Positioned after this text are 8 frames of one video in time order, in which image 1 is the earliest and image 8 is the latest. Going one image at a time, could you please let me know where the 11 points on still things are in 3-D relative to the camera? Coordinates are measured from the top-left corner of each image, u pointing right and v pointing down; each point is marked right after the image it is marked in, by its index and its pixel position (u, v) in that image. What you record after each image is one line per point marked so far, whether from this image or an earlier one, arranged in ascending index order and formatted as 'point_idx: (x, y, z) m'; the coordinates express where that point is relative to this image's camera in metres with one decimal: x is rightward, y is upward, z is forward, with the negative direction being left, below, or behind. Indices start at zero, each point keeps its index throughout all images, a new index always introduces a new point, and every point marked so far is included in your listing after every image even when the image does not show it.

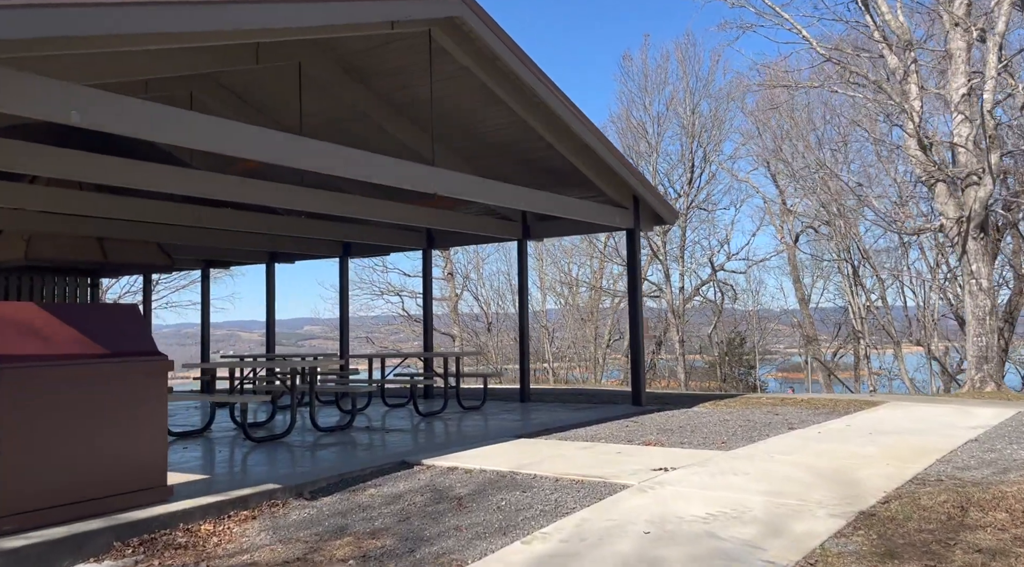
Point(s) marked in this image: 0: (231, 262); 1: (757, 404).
0: (-4.0, +0.3, +12.6) m
1: (+2.4, -1.2, +8.7) m
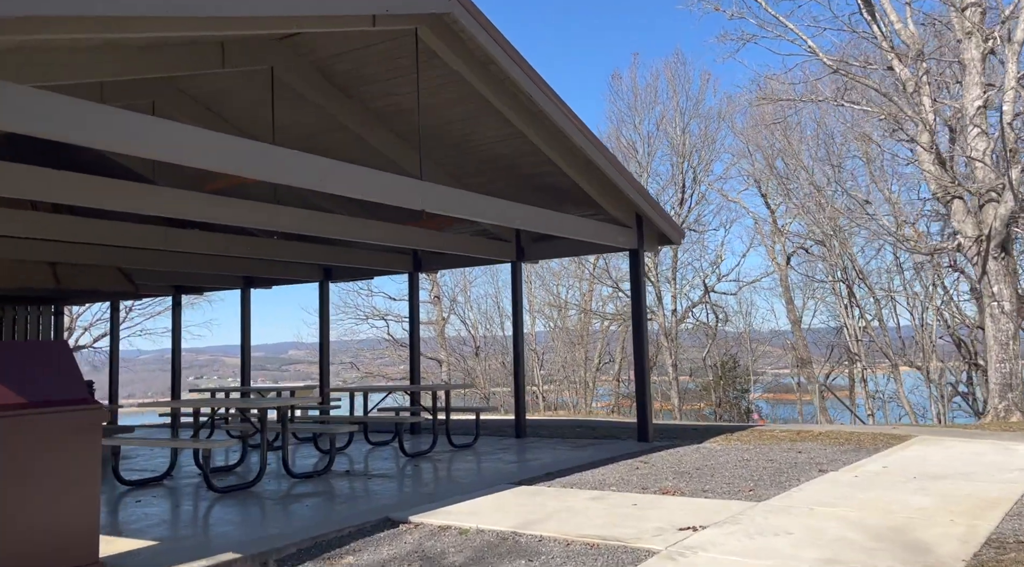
0: (-4.1, -0.1, +11.9) m
1: (+2.4, -1.4, +8.0) m
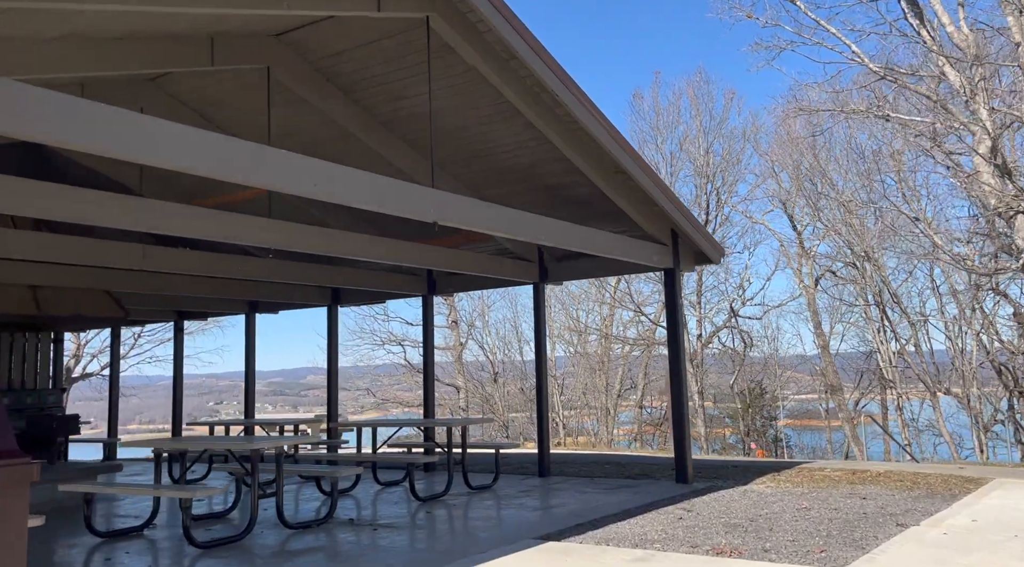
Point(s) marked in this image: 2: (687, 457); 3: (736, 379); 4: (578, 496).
0: (-3.8, -0.4, +11.2) m
1: (+2.5, -1.6, +7.2) m
2: (+1.5, -1.4, +7.5) m
3: (+4.7, -2.0, +18.9) m
4: (+0.5, -1.6, +6.9) m
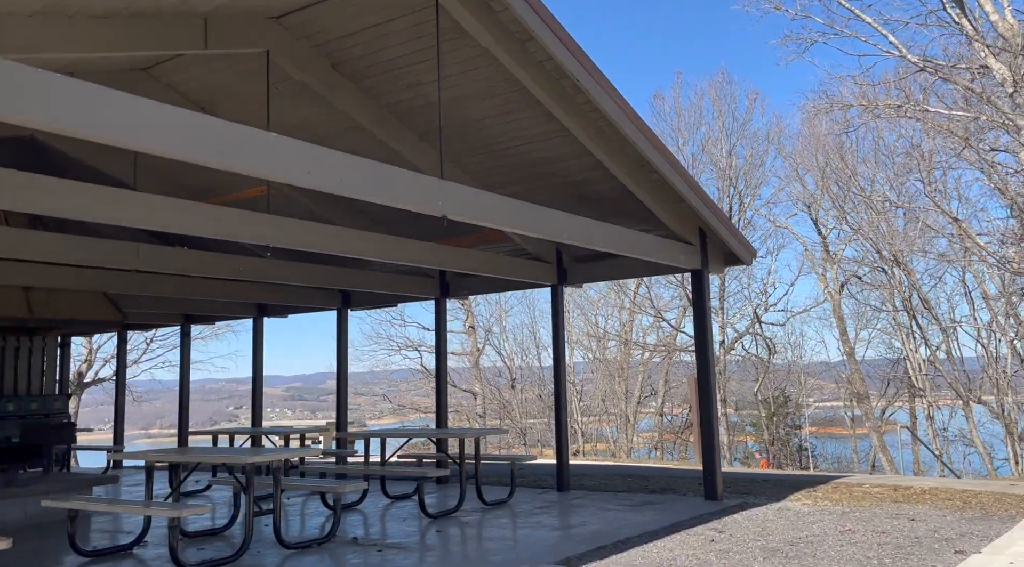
0: (-3.6, -0.4, +10.8) m
1: (+2.7, -1.6, +6.7) m
2: (+1.6, -1.5, +7.1) m
3: (+5.0, -2.1, +18.3) m
4: (+0.6, -1.6, +6.4) m
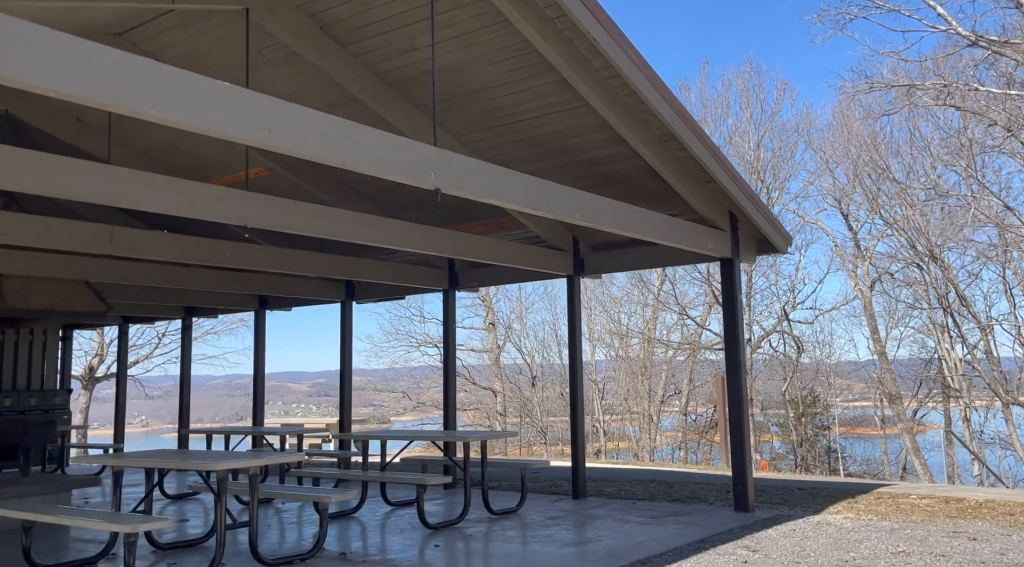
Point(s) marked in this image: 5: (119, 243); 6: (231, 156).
0: (-3.4, -0.3, +10.3) m
1: (+2.7, -1.5, +6.0) m
2: (+1.7, -1.4, +6.4) m
3: (+5.4, -2.0, +17.6) m
4: (+0.7, -1.6, +5.8) m
5: (-2.7, +0.3, +6.1) m
6: (-2.1, +1.0, +6.9) m
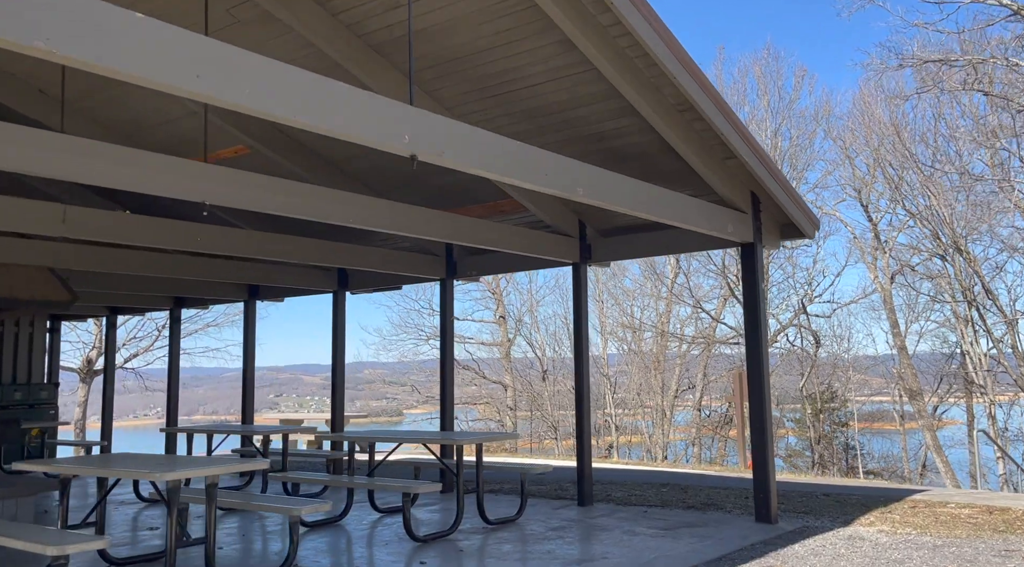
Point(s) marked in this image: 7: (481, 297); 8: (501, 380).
0: (-3.4, -0.2, +9.8) m
1: (+2.7, -1.5, +5.4) m
2: (+1.7, -1.3, +5.8) m
3: (+5.6, -1.9, +16.9) m
4: (+0.7, -1.5, +5.2) m
5: (-2.7, +0.4, +5.5) m
6: (-2.1, +1.1, +6.3) m
7: (-0.7, -0.3, +19.7) m
8: (-0.3, -2.1, +19.5) m
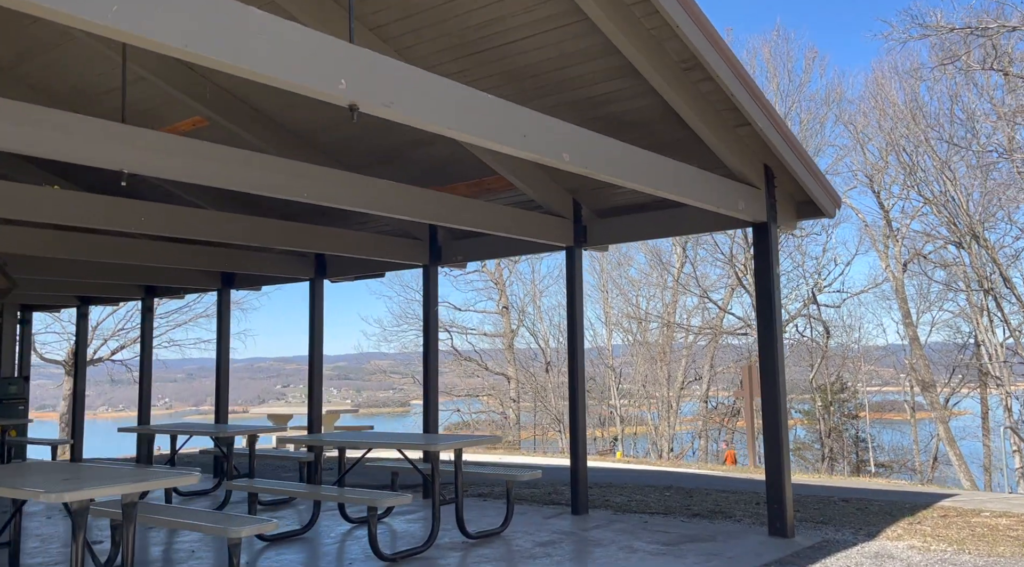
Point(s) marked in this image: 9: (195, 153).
0: (-3.4, 0.0, +9.2) m
1: (+2.6, -1.4, +4.8) m
2: (+1.6, -1.2, +5.2) m
3: (+5.5, -1.7, +16.3) m
4: (+0.6, -1.4, +4.6) m
5: (-2.8, +0.4, +4.9) m
6: (-2.2, +1.2, +5.7) m
7: (-0.7, -0.1, +19.1) m
8: (-0.3, -1.9, +18.9) m
9: (-1.6, +0.6, +4.4) m
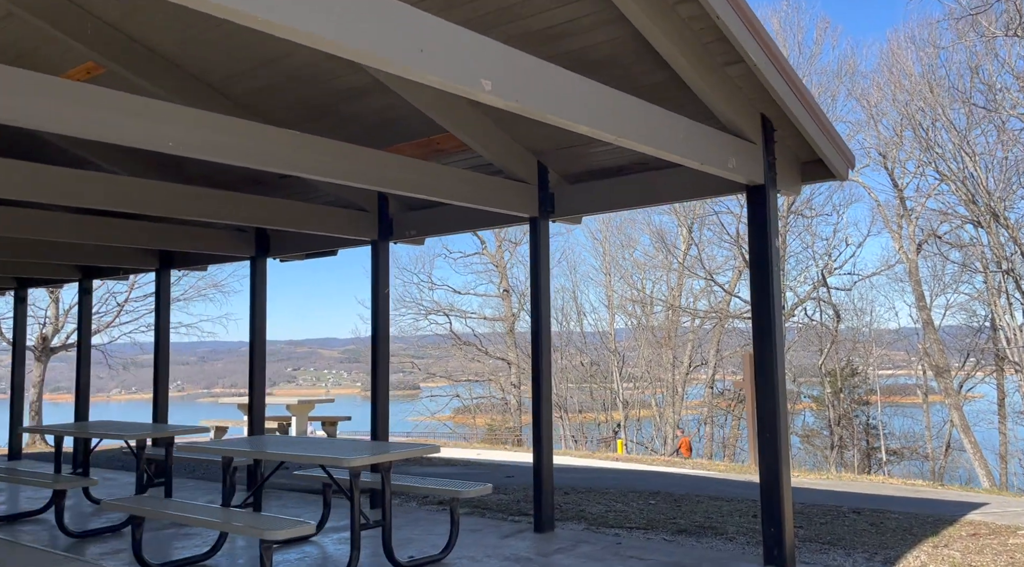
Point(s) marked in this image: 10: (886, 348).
0: (-3.7, +0.1, +8.3) m
1: (+2.3, -1.3, +3.8) m
2: (+1.3, -1.1, +4.3) m
3: (+5.4, -1.3, +15.3) m
4: (+0.3, -1.3, +3.7) m
5: (-3.1, +0.6, +4.0) m
6: (-2.5, +1.3, +4.8) m
7: (-0.8, +0.3, +18.1) m
8: (-0.4, -1.5, +18.0) m
9: (-1.9, +0.7, +3.5) m
10: (+6.3, -1.1, +14.8) m
